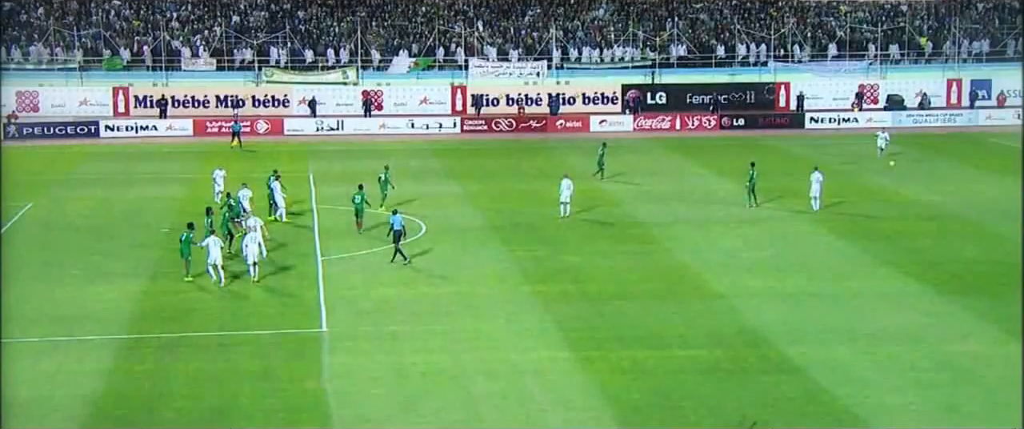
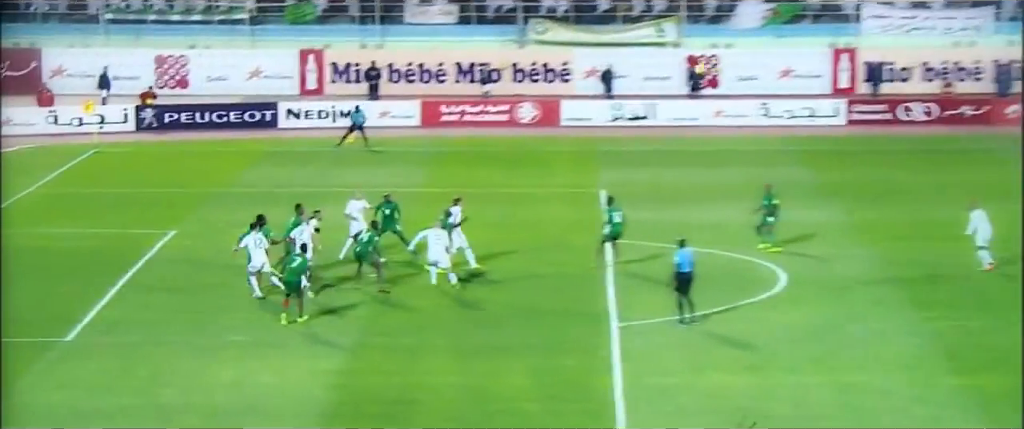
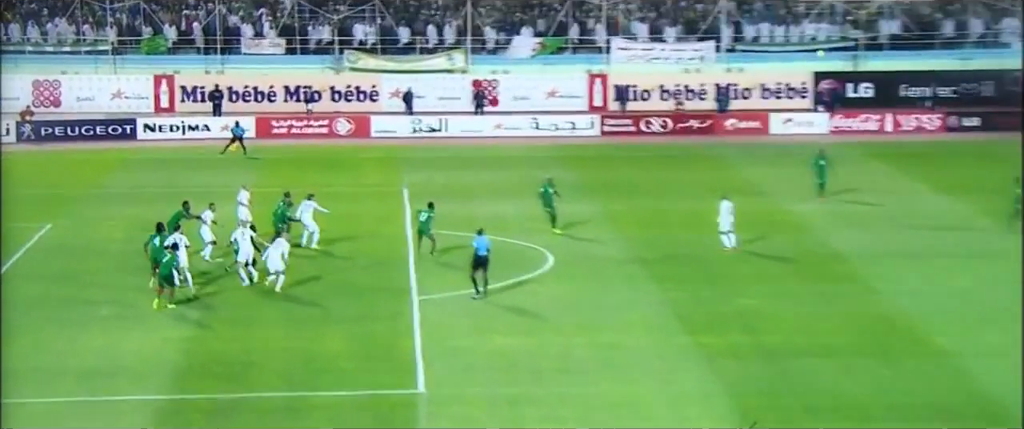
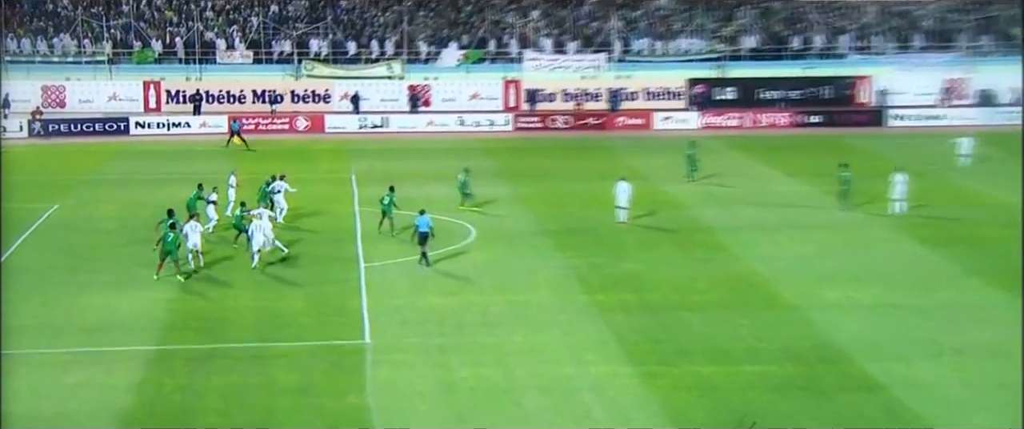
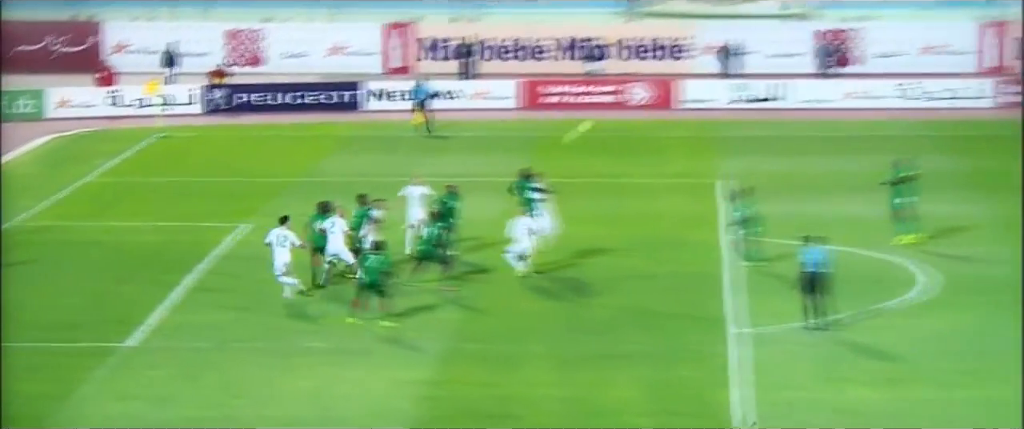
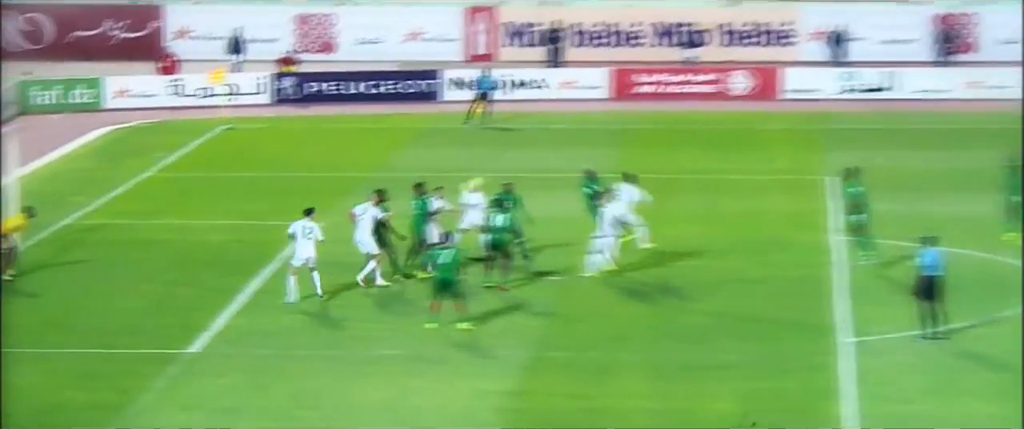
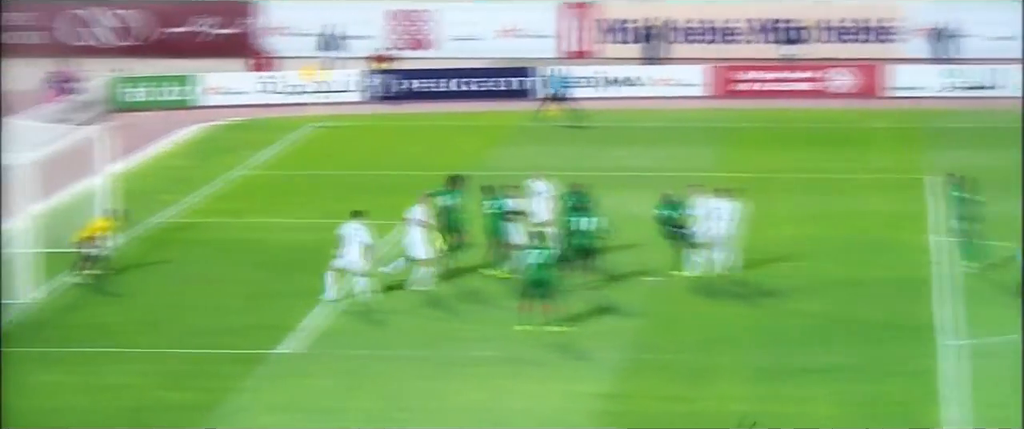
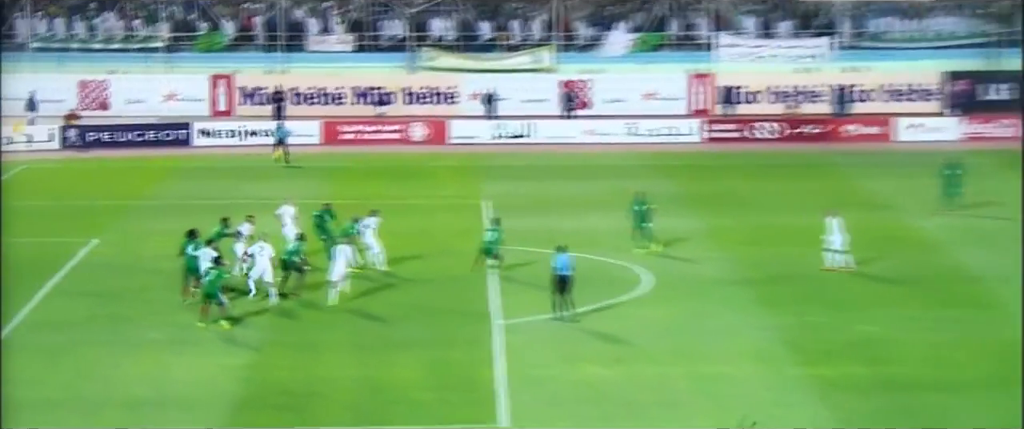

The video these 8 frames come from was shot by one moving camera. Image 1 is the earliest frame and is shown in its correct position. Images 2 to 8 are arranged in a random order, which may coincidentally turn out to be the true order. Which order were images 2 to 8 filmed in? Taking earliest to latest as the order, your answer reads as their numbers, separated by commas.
4, 3, 8, 2, 5, 6, 7
